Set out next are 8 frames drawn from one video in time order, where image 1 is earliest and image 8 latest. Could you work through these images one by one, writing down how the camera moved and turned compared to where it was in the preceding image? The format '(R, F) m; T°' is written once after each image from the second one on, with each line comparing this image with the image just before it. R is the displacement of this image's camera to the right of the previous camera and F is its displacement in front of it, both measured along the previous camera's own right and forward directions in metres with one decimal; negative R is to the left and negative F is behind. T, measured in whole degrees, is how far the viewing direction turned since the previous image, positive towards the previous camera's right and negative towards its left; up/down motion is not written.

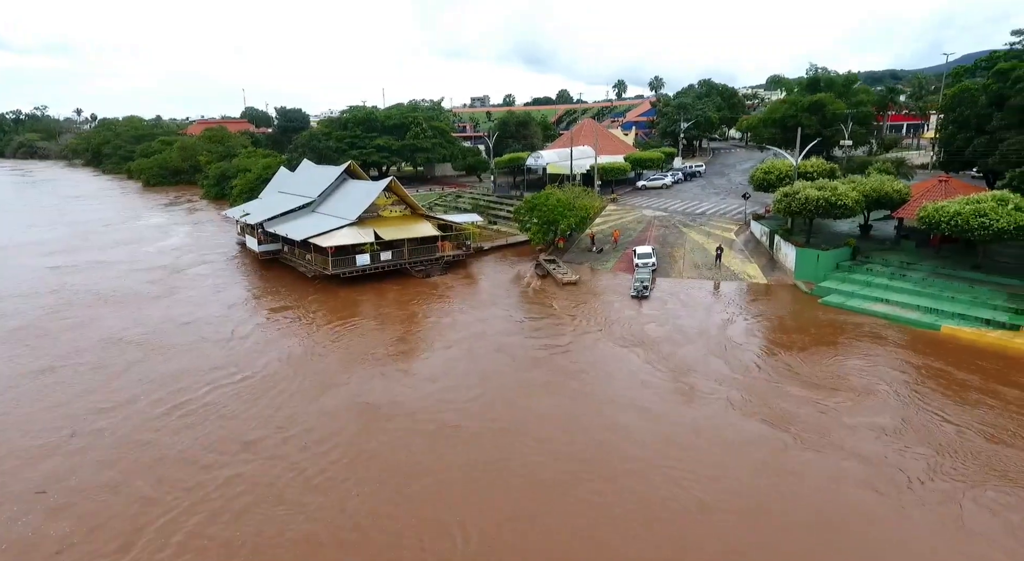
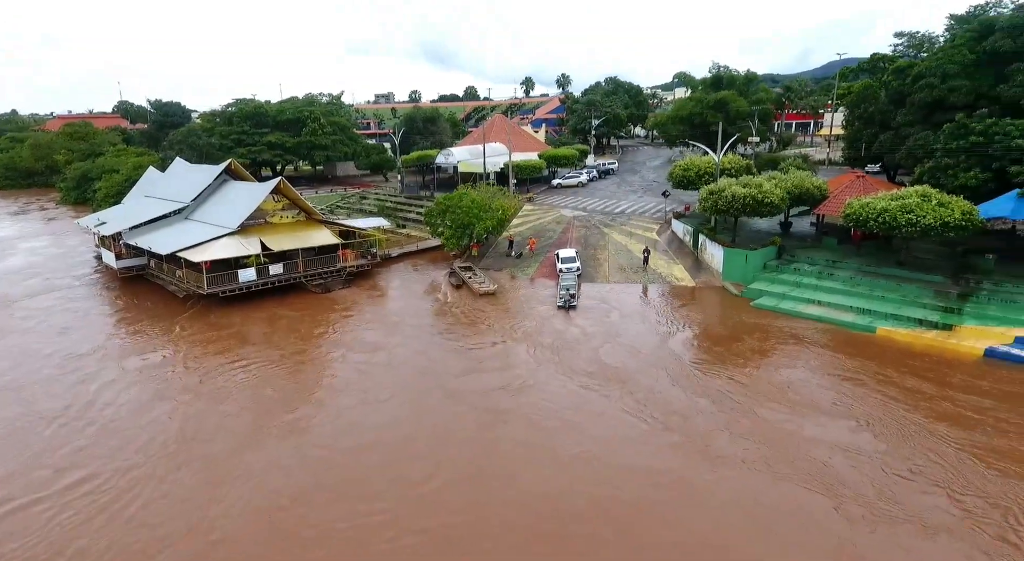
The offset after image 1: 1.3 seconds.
(0.0, +3.4) m; +8°
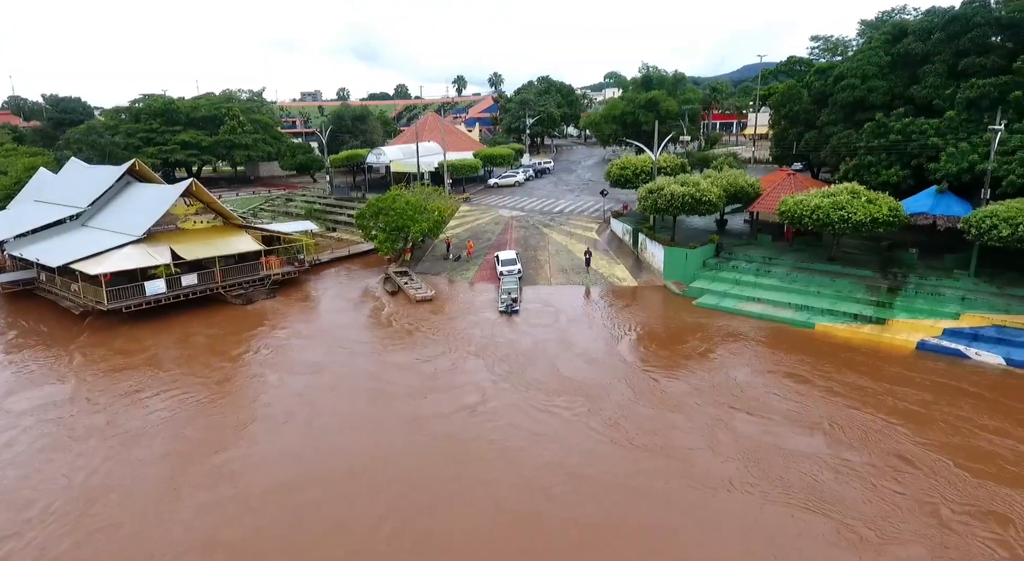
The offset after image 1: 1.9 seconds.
(-0.1, +1.2) m; +6°
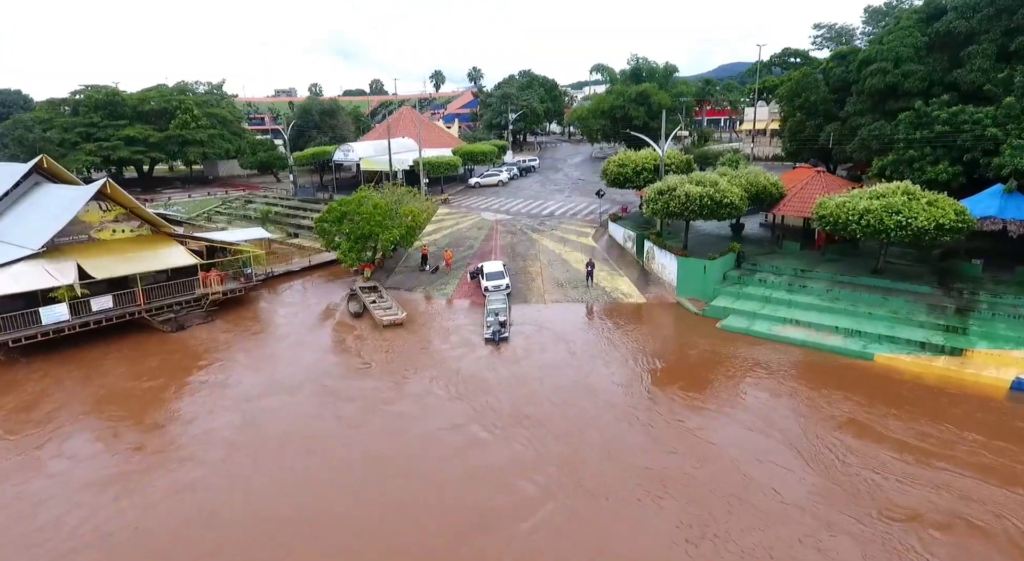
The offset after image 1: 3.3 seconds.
(-0.3, +5.0) m; +2°
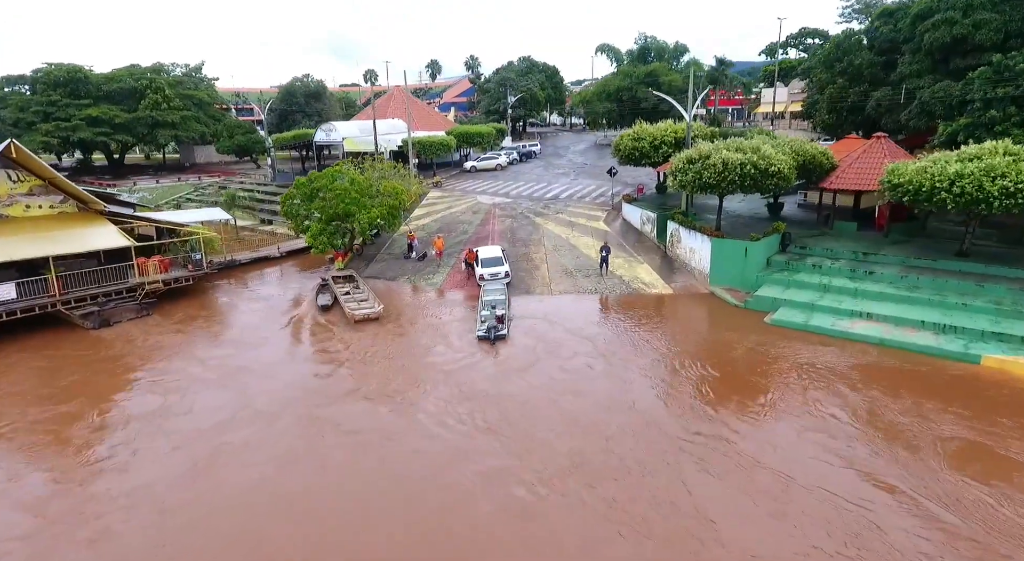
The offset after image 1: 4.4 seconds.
(0.0, +4.7) m; 0°
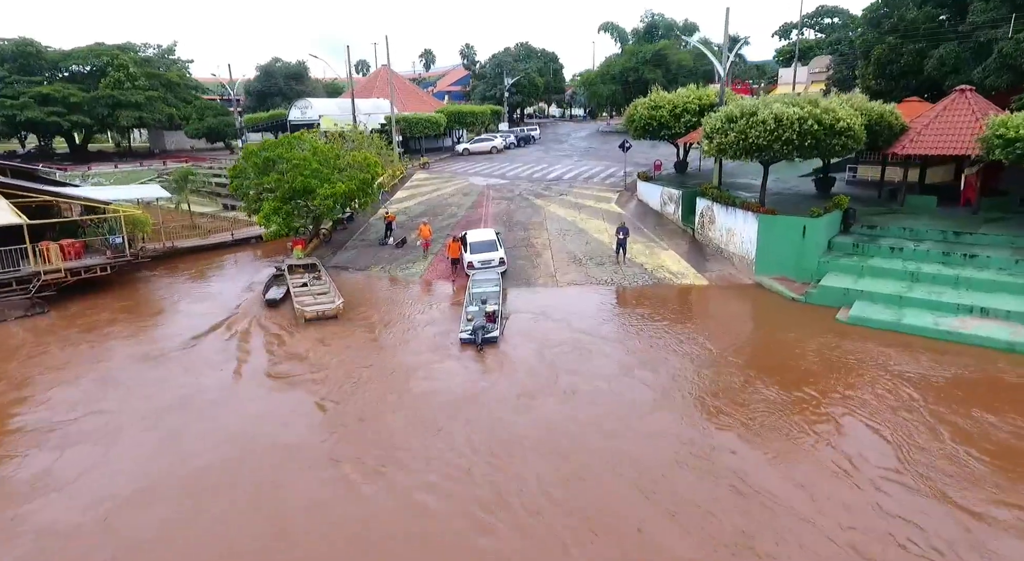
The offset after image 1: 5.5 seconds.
(+0.1, +4.7) m; 0°
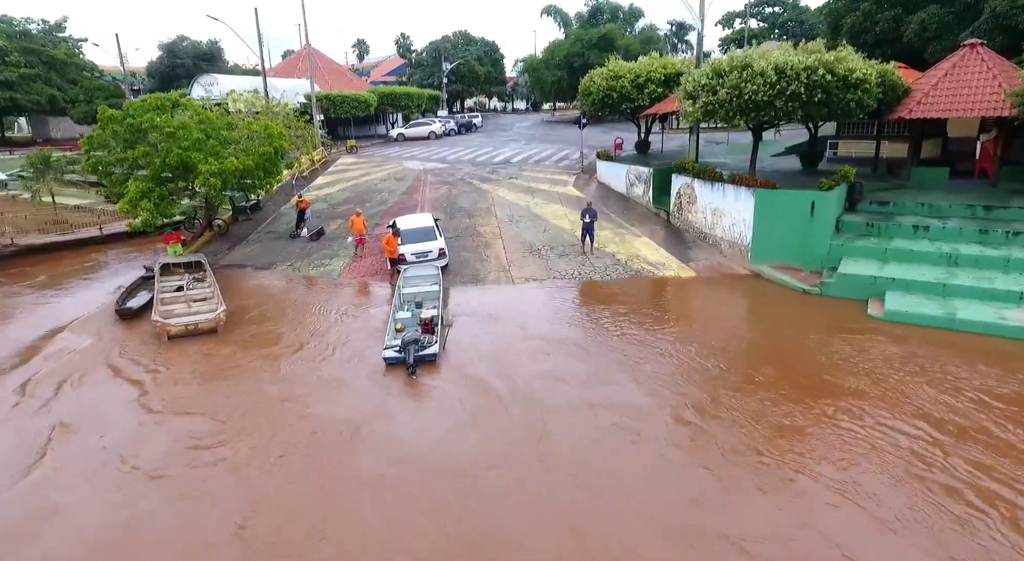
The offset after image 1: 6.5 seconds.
(0.0, +3.9) m; +5°
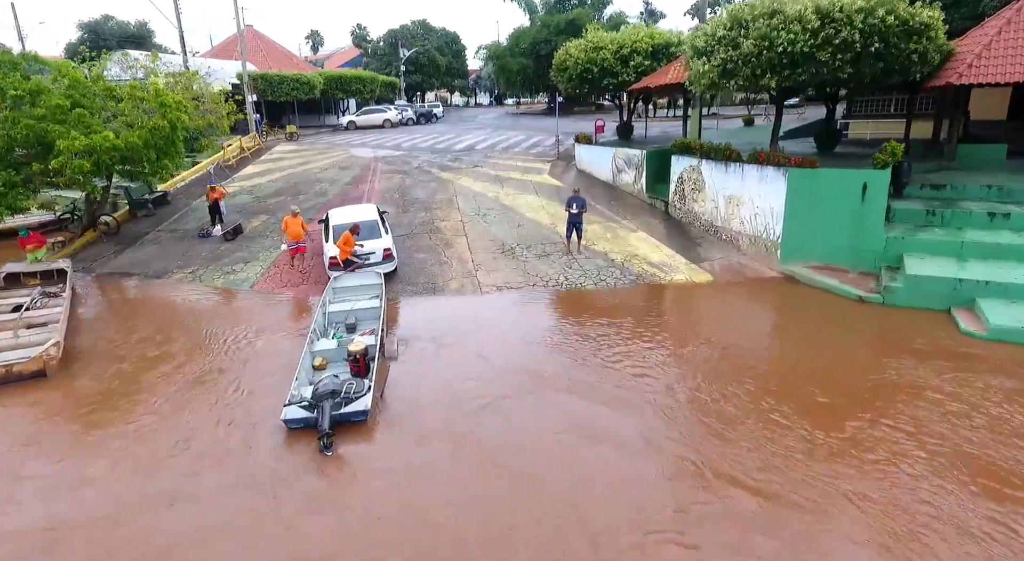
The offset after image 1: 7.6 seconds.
(-0.1, +3.5) m; +3°
